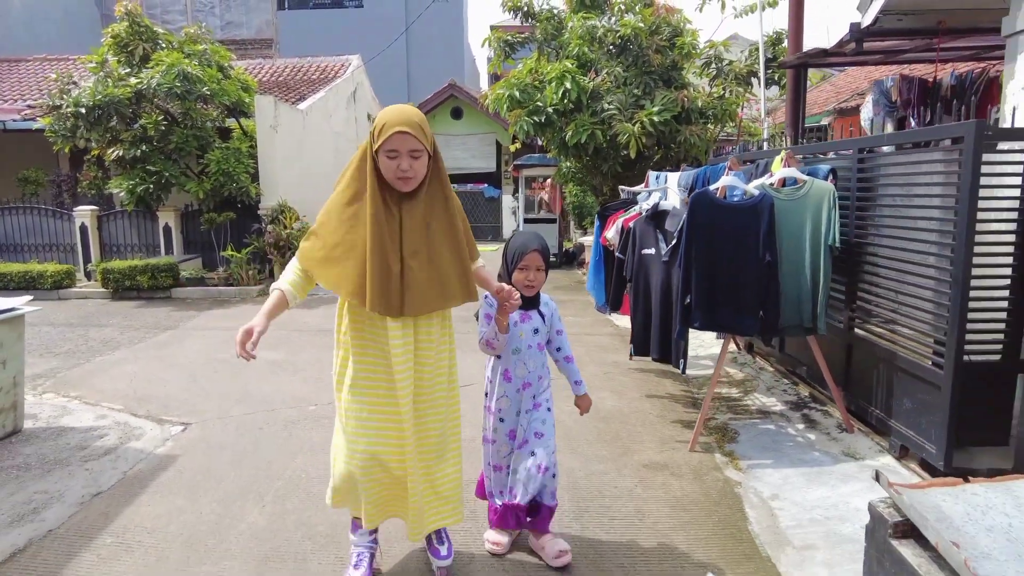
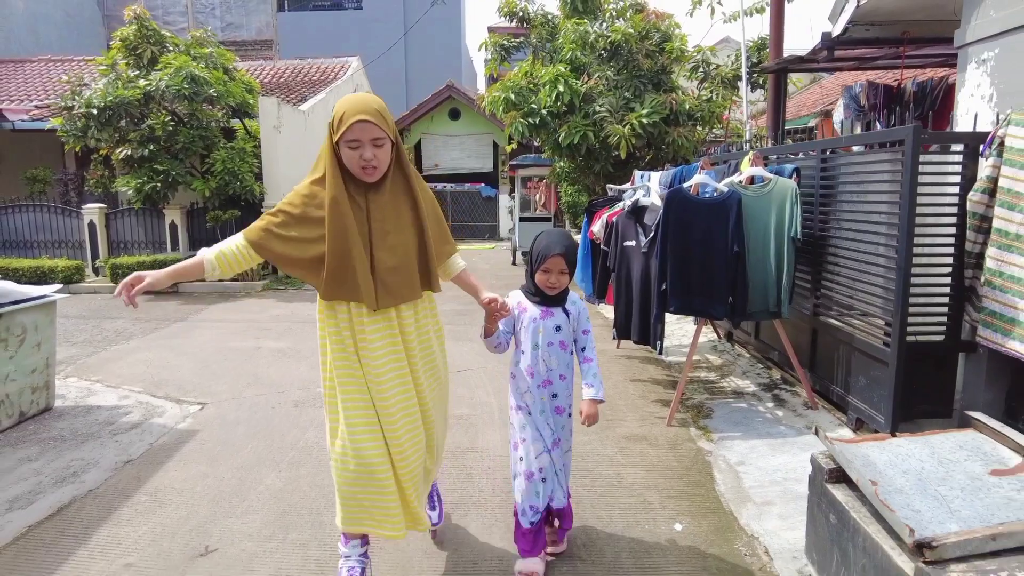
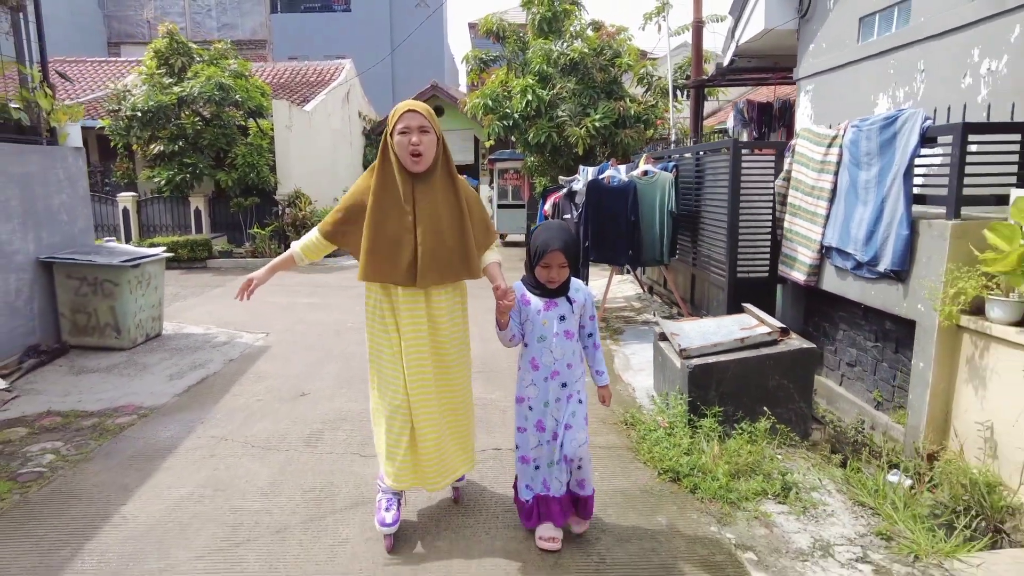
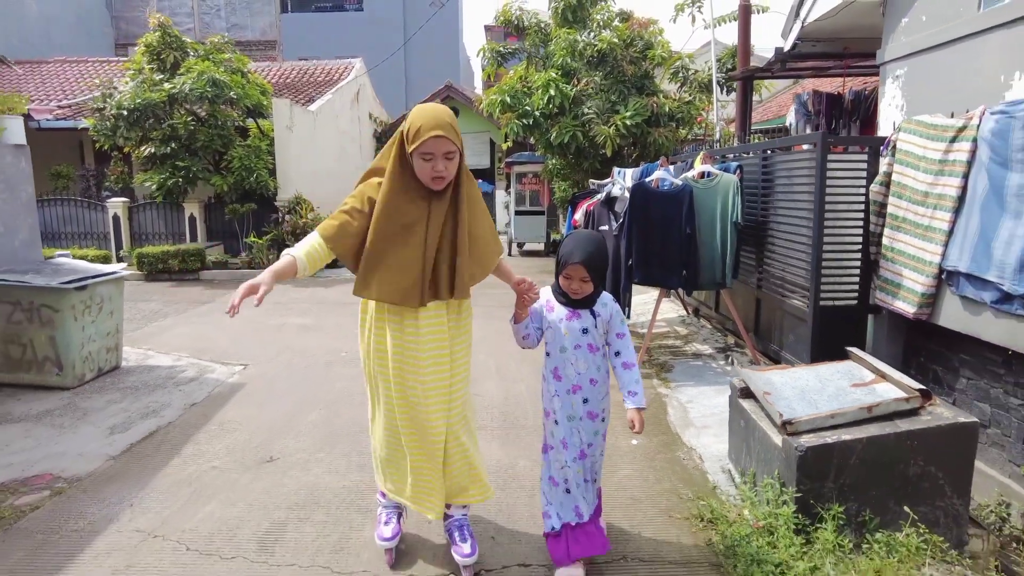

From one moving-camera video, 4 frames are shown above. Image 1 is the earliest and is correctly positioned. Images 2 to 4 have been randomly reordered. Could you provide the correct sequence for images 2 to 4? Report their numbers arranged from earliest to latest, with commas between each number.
2, 4, 3
